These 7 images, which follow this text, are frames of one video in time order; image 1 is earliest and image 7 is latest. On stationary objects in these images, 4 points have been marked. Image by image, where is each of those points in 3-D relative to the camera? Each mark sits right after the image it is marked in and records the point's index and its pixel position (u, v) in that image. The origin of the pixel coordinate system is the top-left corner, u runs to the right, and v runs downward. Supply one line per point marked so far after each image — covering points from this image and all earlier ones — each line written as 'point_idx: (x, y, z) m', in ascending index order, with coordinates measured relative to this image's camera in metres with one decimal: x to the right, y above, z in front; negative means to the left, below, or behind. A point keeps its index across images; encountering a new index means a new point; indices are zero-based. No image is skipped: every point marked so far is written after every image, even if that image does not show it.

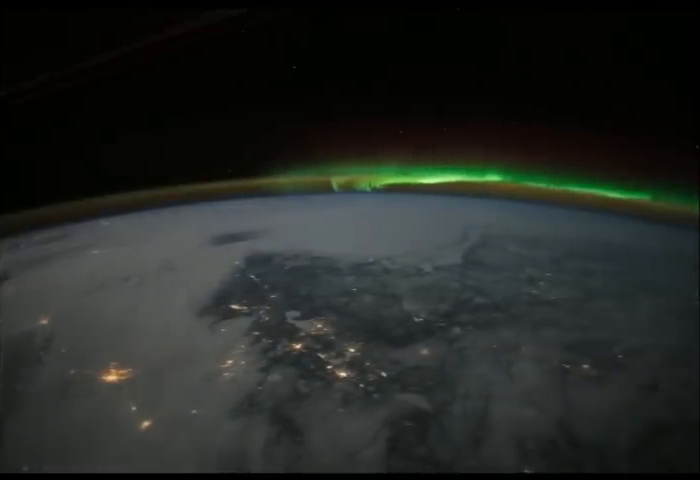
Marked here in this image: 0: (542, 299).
0: (+1.3, -0.4, +4.0) m
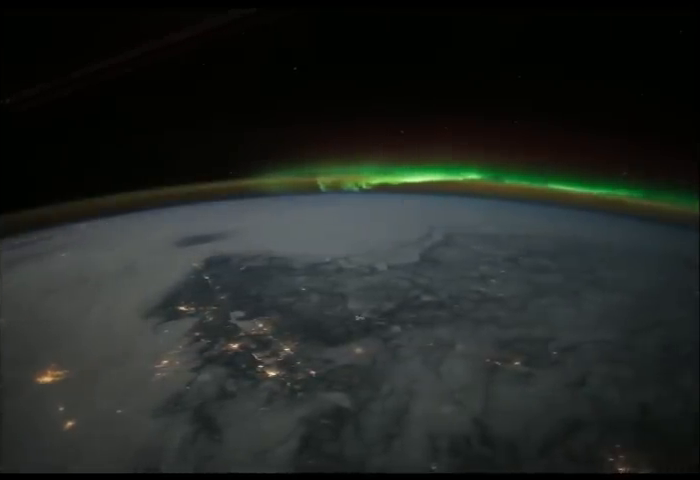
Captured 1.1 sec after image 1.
0: (+0.9, -0.4, +4.0) m
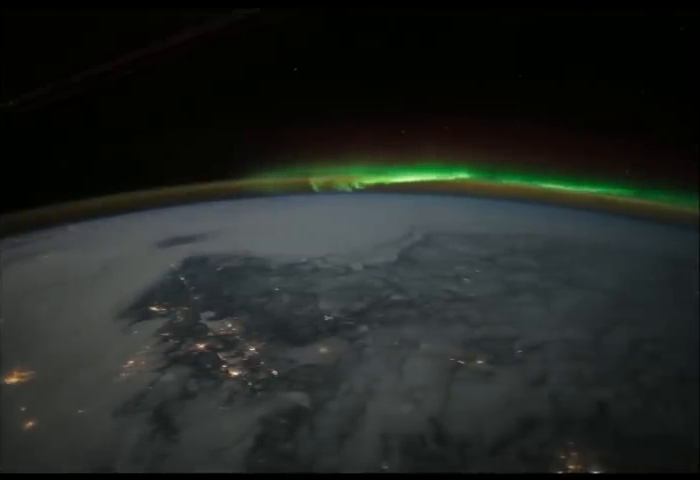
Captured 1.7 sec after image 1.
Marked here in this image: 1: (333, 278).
0: (+0.7, -0.4, +4.0) m
1: (-0.1, -0.3, +4.4) m
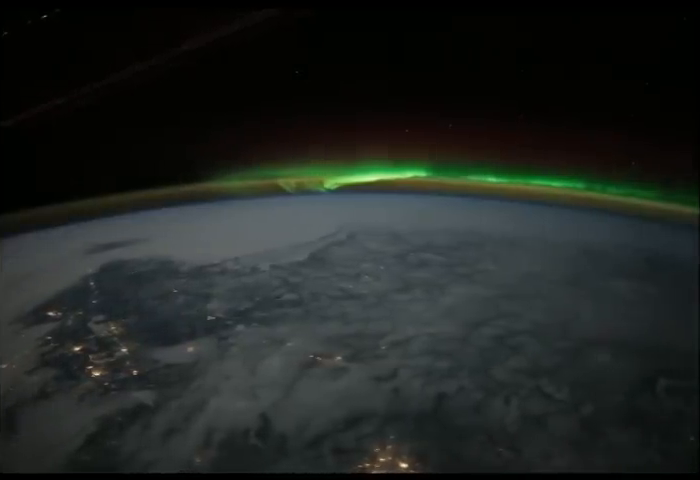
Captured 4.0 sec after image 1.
0: (0.0, -0.4, +4.1) m
1: (-0.8, -0.3, +4.5) m
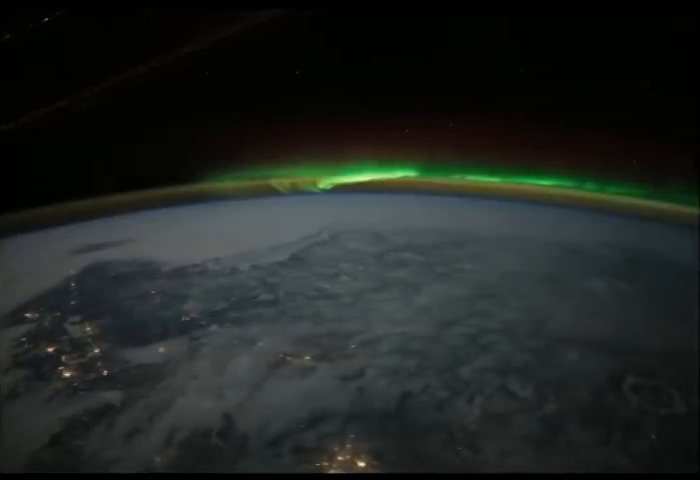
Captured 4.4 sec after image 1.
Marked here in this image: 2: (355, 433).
0: (-0.1, -0.4, +4.1) m
1: (-1.0, -0.3, +4.5) m
2: (0.0, -0.8, +2.6) m
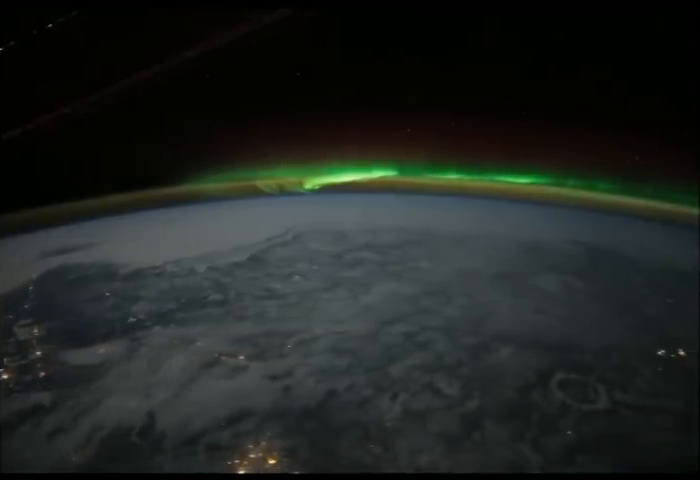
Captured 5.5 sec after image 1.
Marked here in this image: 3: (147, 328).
0: (-0.5, -0.4, +4.1) m
1: (-1.3, -0.3, +4.5) m
2: (-0.3, -0.8, +2.6) m
3: (-1.2, -0.5, +3.7) m
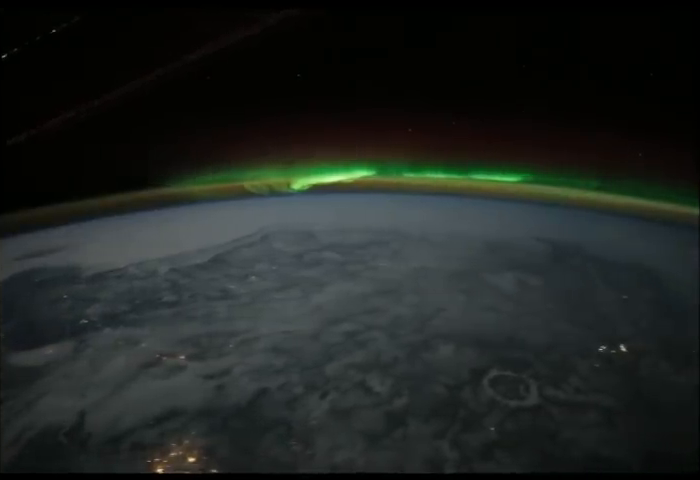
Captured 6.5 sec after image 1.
0: (-0.8, -0.4, +4.1) m
1: (-1.7, -0.3, +4.5) m
2: (-0.7, -0.8, +2.6) m
3: (-1.6, -0.5, +3.7) m
